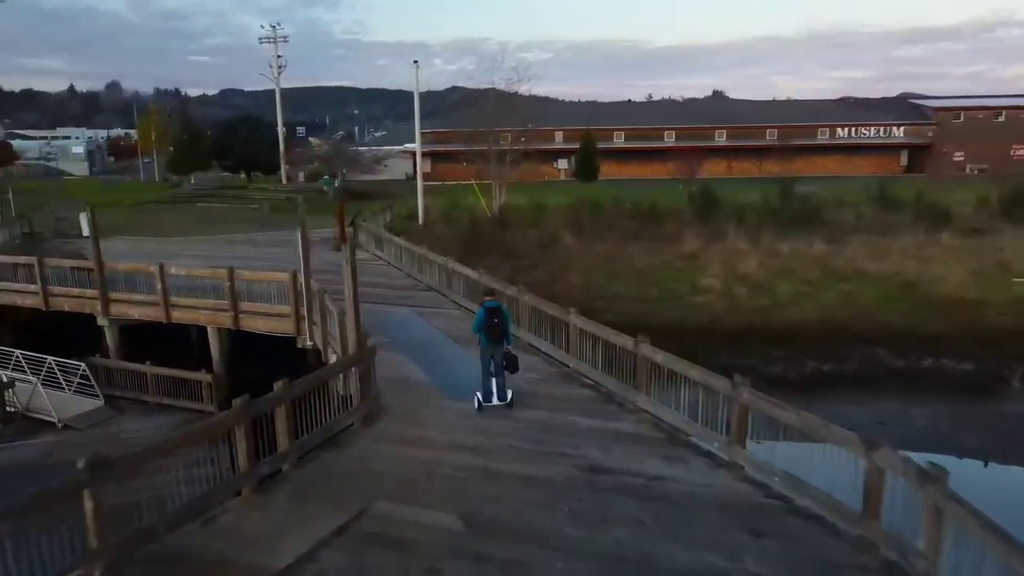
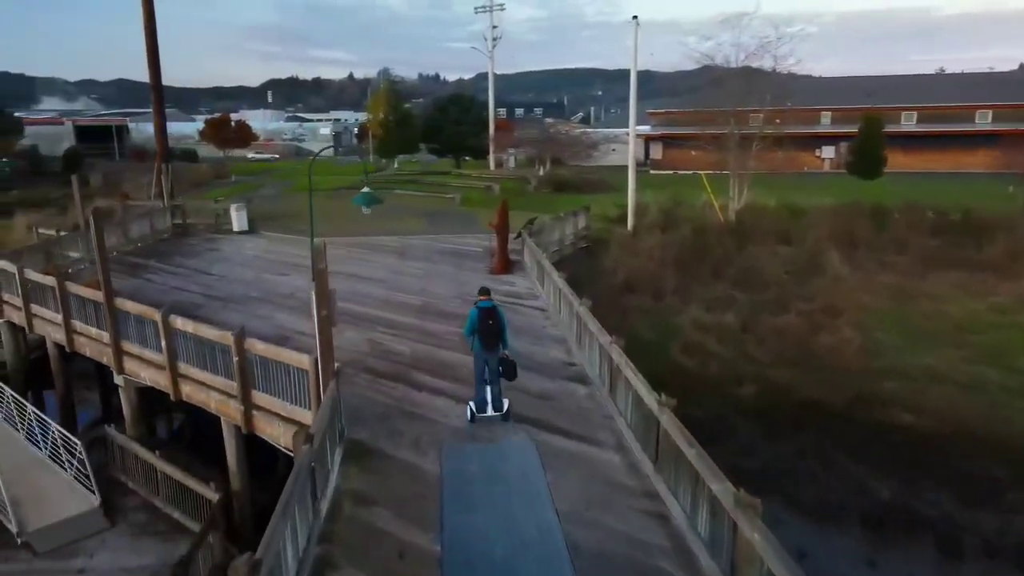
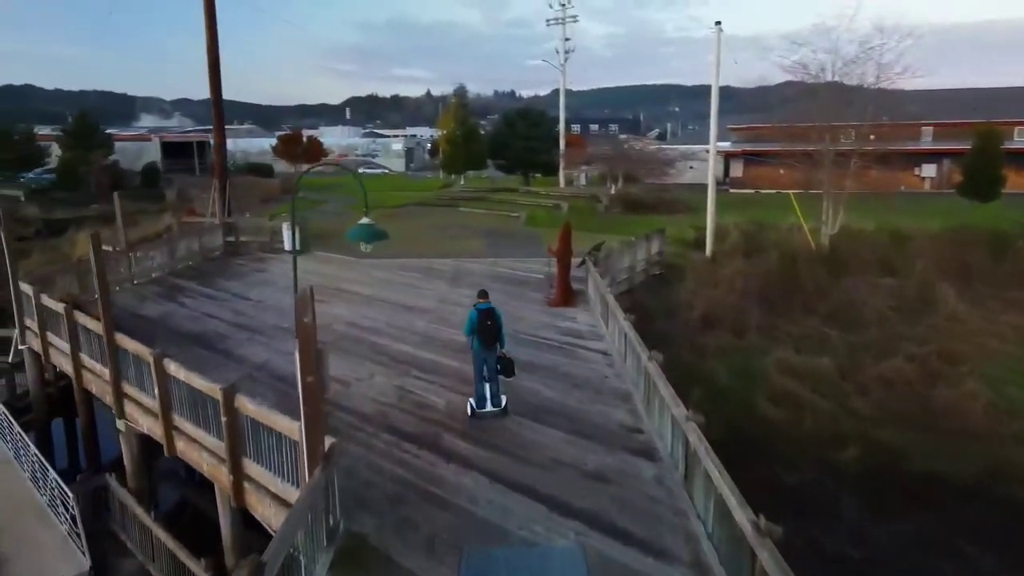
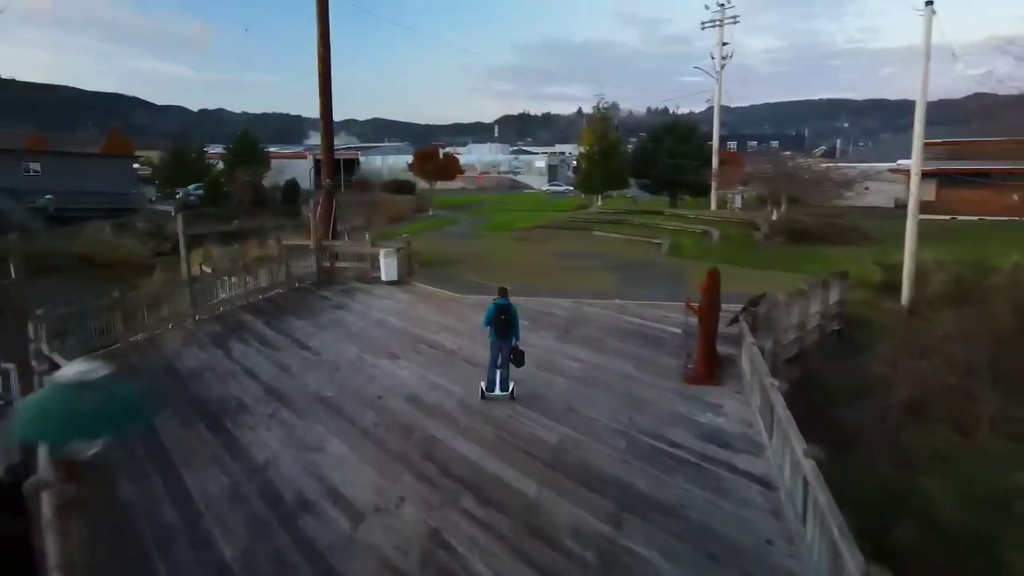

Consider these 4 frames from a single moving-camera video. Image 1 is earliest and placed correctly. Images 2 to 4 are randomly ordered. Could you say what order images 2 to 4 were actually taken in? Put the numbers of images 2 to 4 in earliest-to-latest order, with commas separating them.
2, 3, 4
